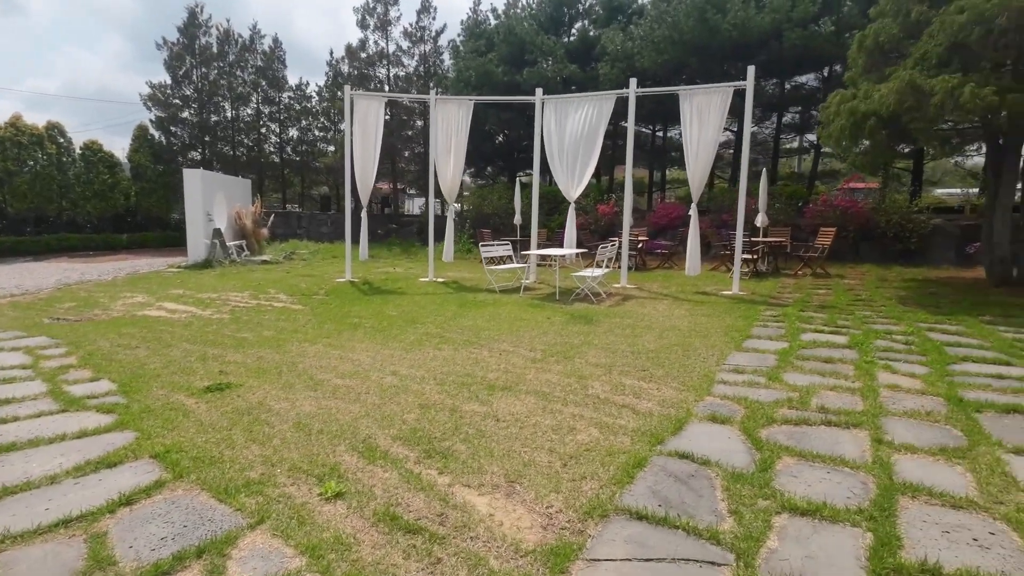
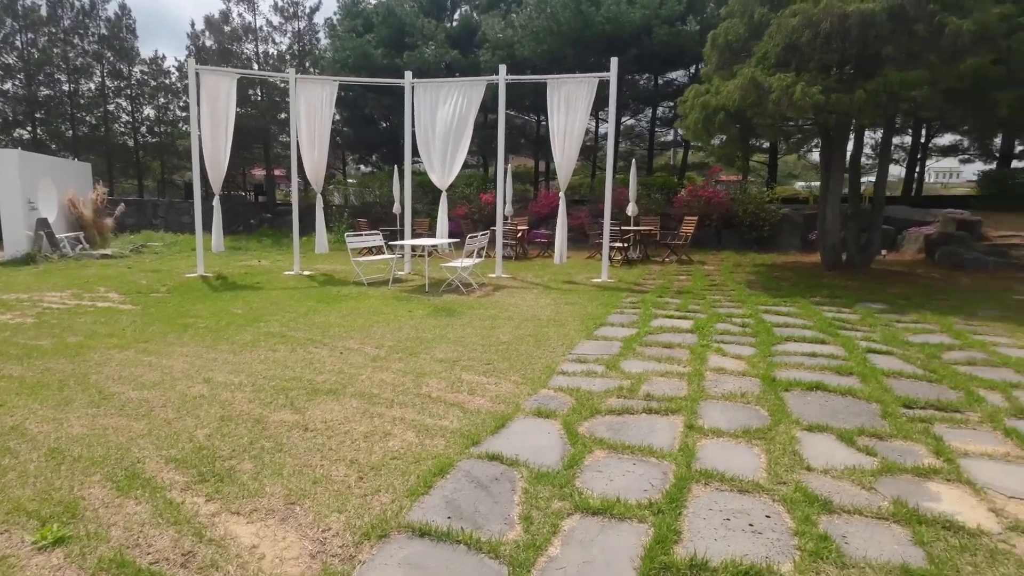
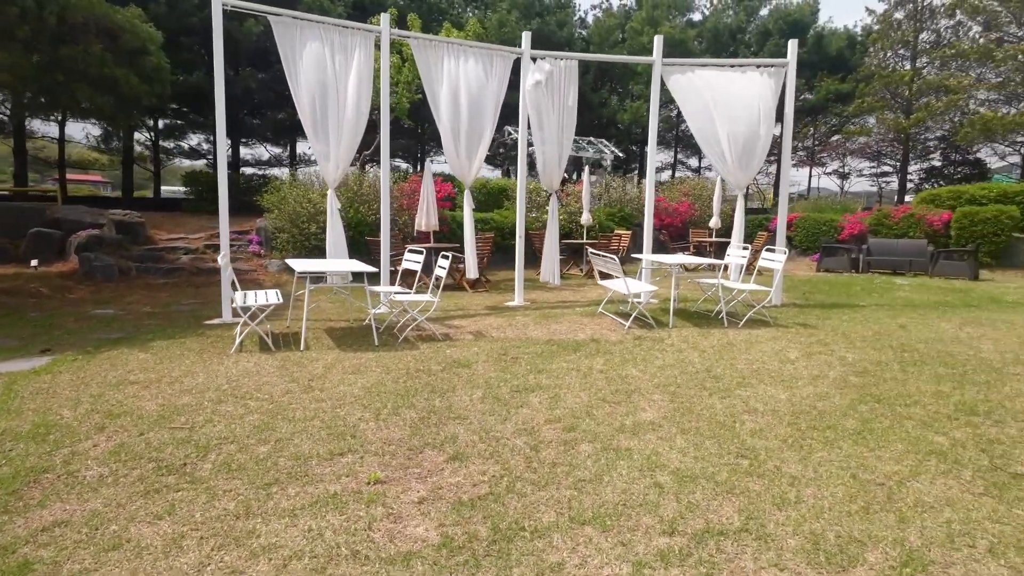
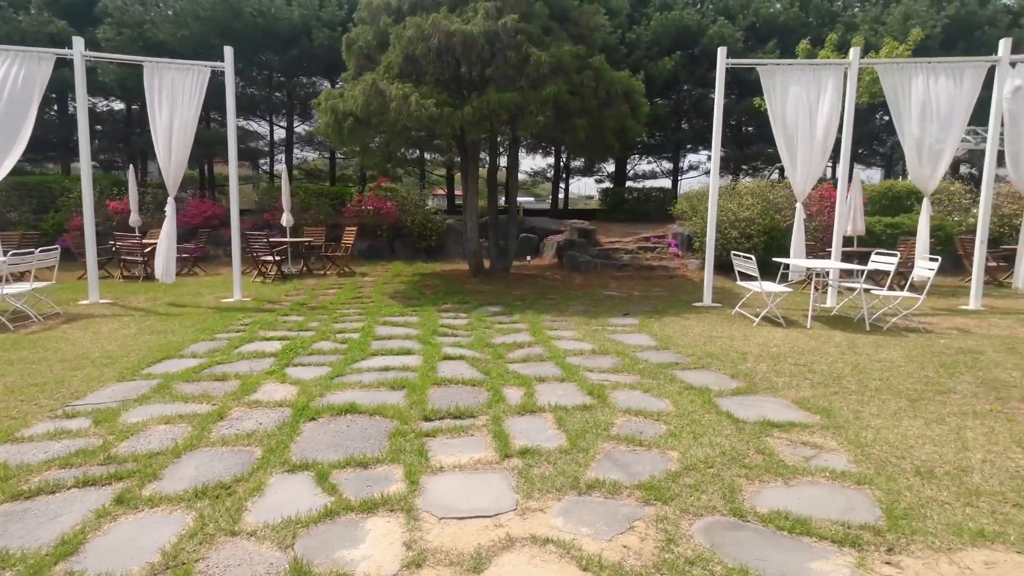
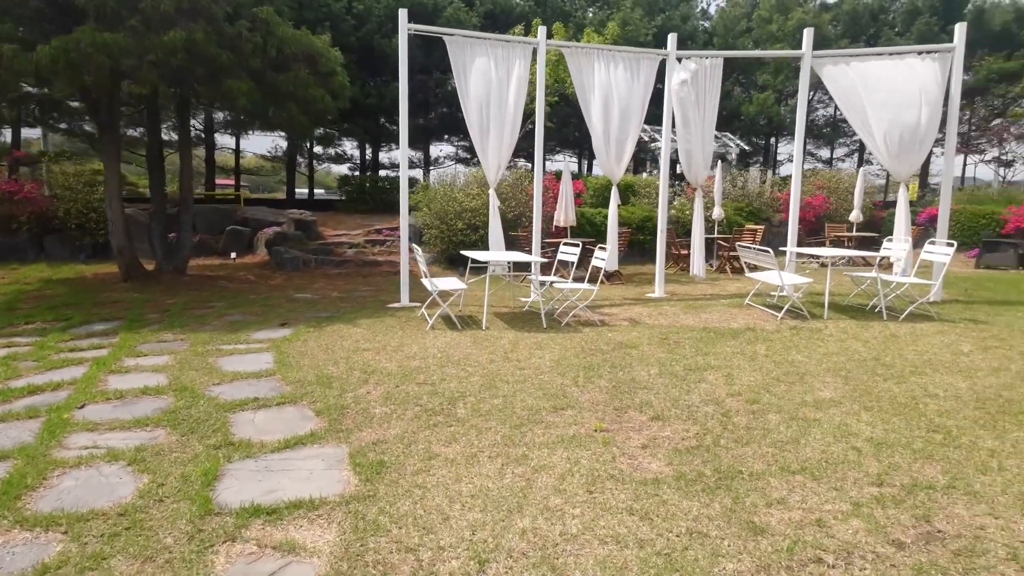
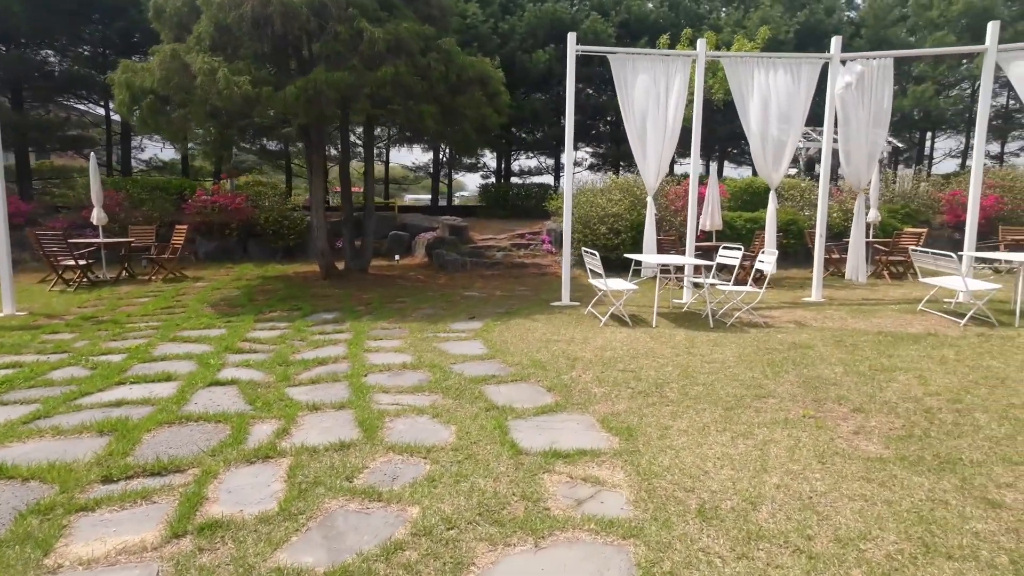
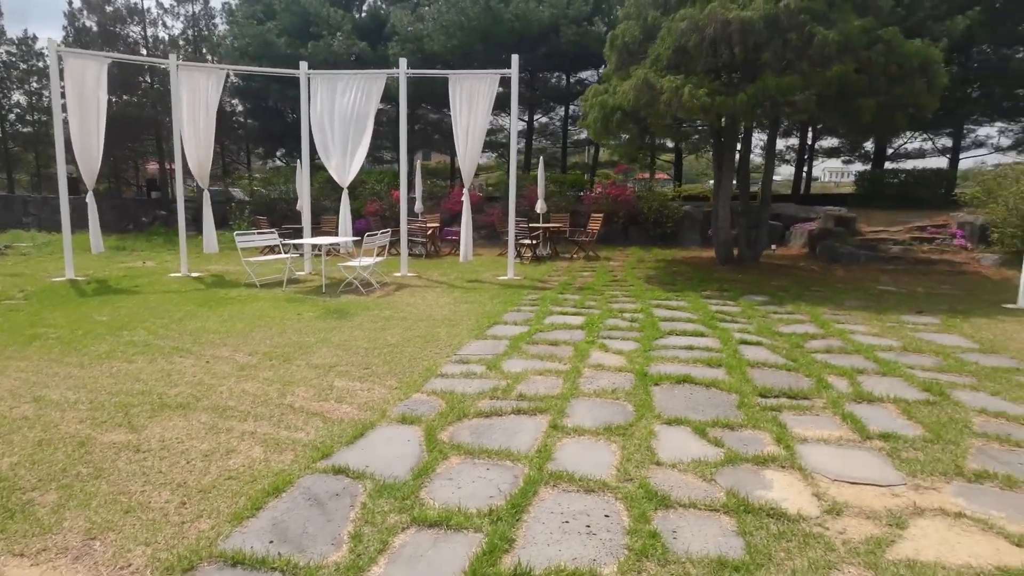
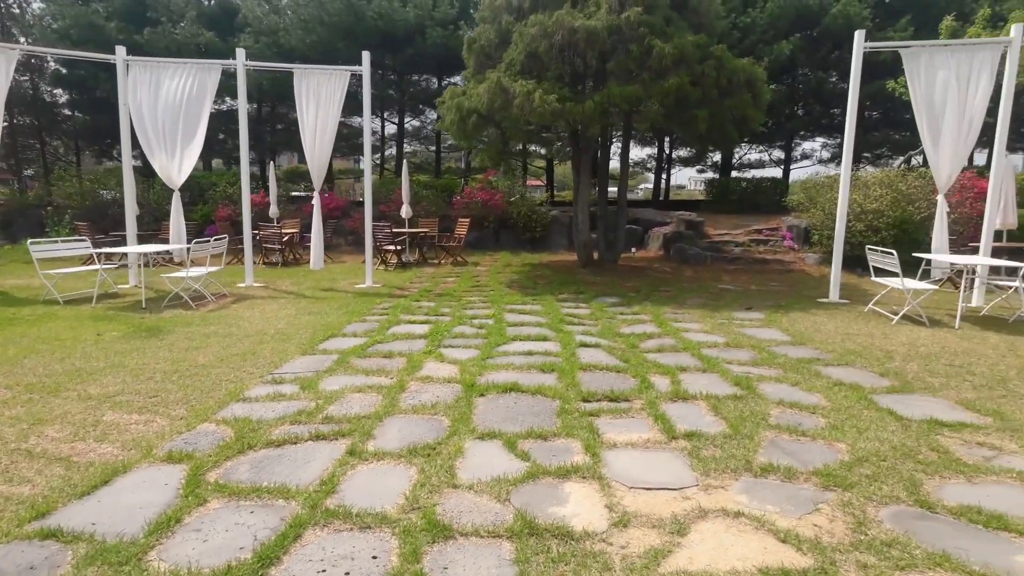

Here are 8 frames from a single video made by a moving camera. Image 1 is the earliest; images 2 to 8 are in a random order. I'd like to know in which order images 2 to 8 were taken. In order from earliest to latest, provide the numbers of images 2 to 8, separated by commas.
2, 7, 8, 4, 6, 5, 3
